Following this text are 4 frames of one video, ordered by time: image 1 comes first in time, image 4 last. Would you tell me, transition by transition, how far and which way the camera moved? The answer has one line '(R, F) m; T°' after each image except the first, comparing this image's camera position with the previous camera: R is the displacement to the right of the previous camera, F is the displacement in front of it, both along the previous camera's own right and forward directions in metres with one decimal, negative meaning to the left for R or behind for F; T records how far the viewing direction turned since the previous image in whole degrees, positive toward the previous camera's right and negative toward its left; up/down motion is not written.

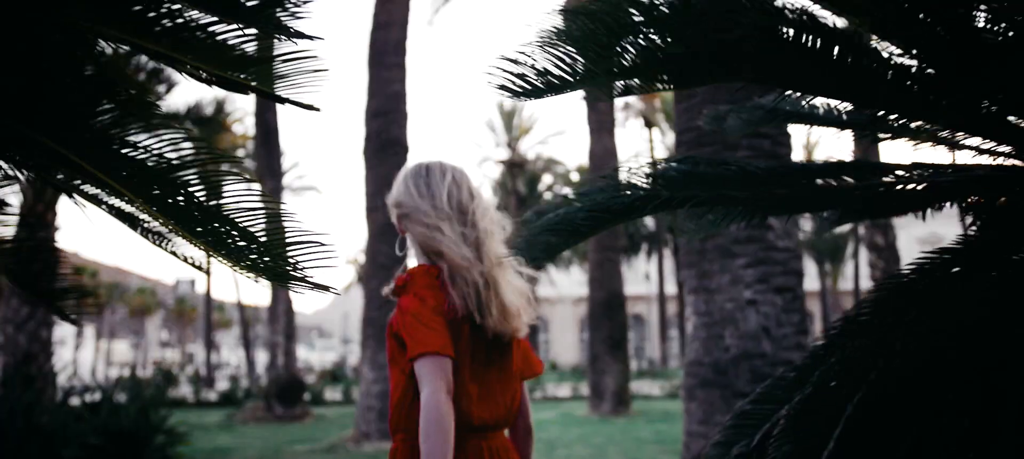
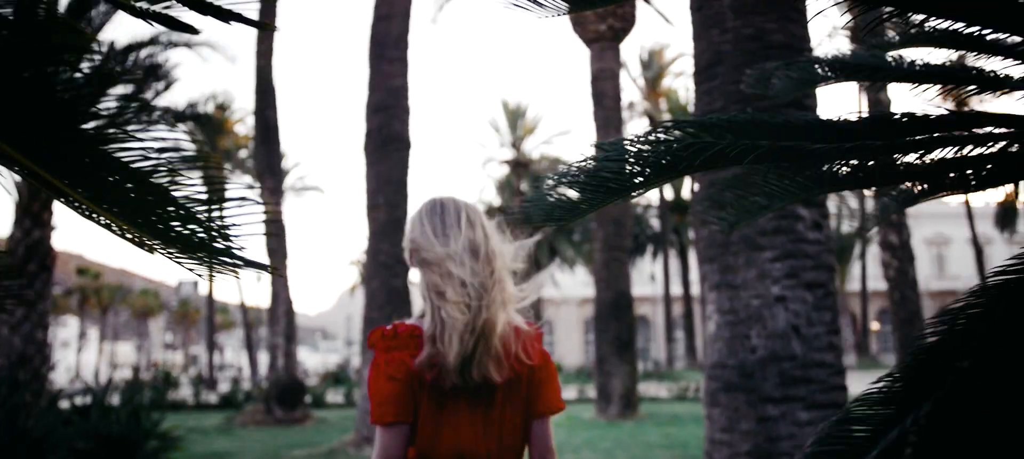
(0.0, +0.4) m; 0°
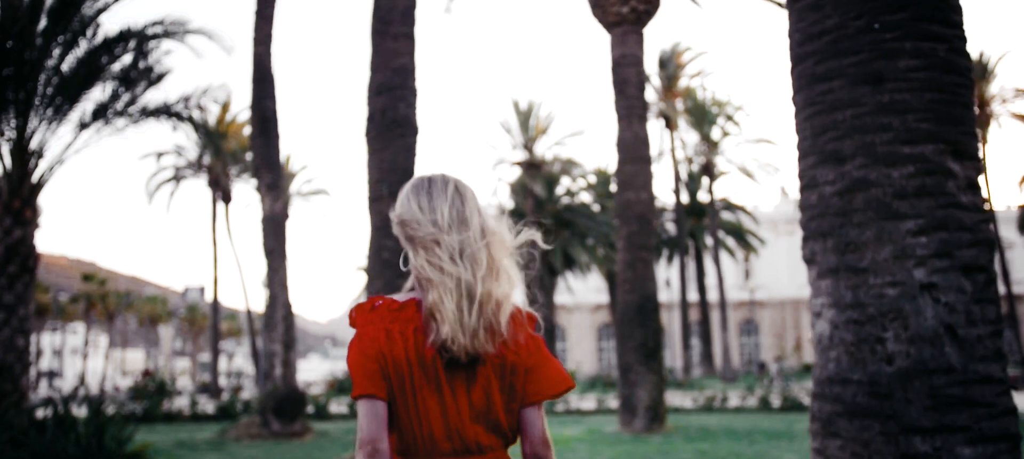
(-0.1, +1.3) m; -1°
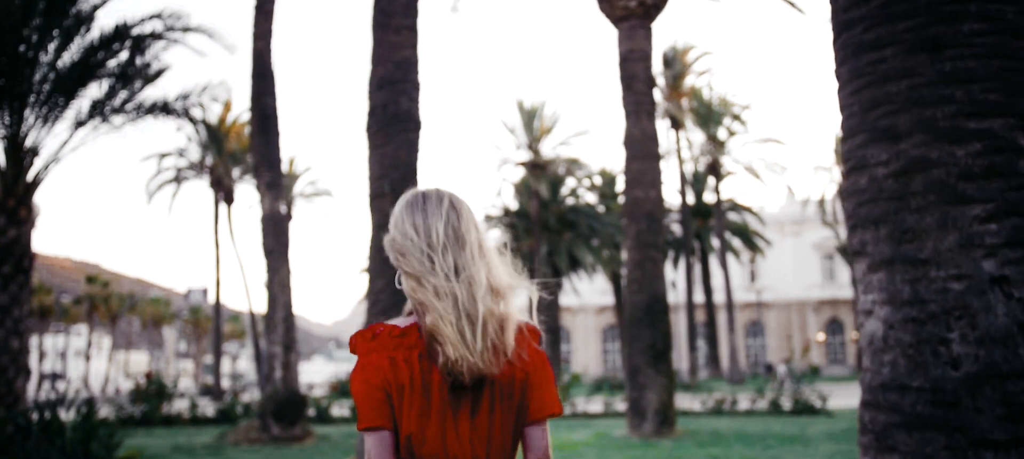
(0.0, +0.4) m; 0°
